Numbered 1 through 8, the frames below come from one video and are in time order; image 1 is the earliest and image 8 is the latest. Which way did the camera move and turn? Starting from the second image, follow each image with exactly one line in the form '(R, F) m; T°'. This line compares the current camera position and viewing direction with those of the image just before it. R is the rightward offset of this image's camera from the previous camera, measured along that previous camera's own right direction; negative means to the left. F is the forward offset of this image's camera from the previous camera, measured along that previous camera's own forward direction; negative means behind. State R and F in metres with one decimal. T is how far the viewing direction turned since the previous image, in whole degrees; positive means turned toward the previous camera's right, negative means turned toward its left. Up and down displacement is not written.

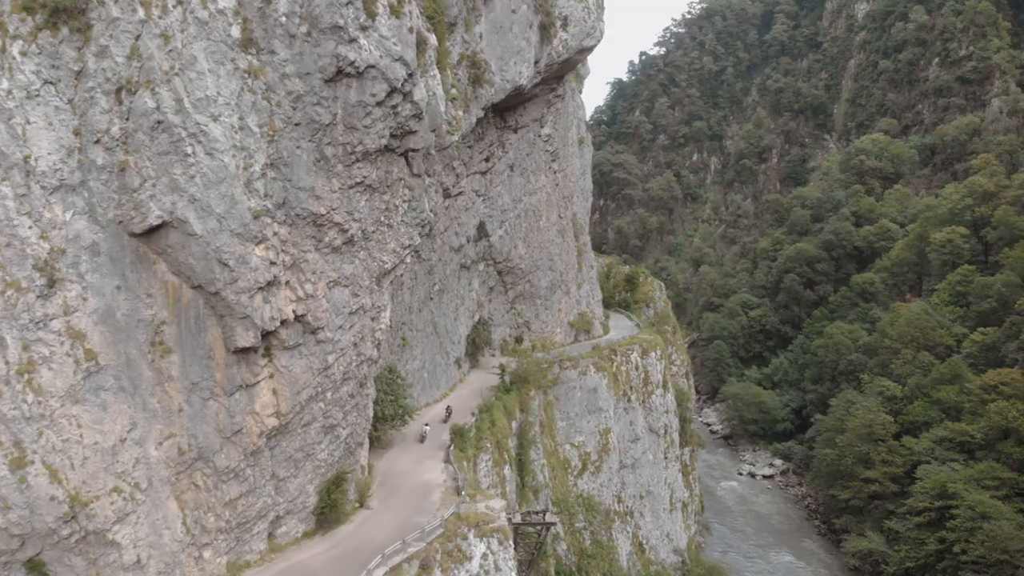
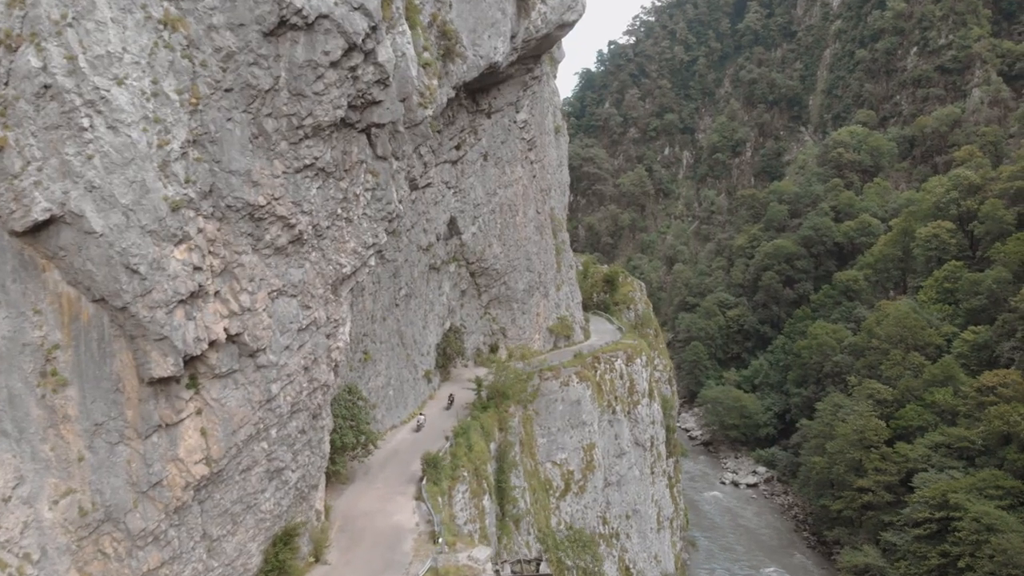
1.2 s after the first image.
(-0.5, +2.9) m; +3°
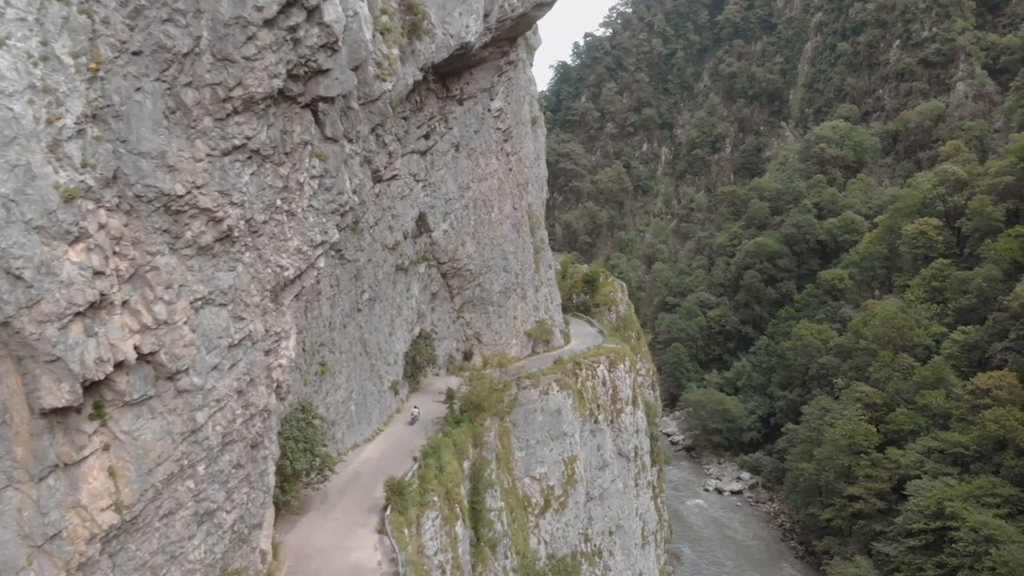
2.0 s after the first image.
(0.0, +1.9) m; +2°
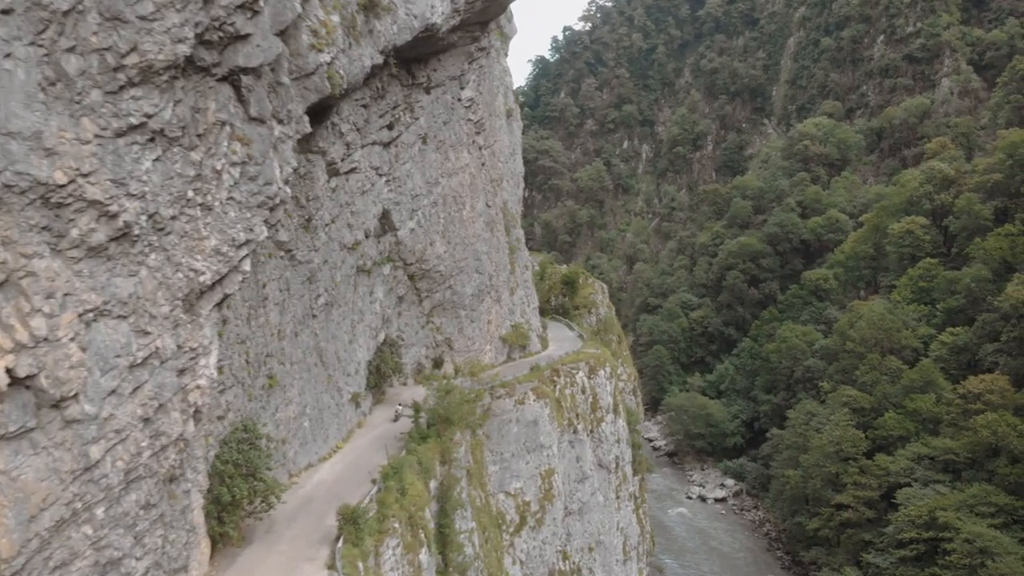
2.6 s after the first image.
(+0.3, +1.5) m; +1°
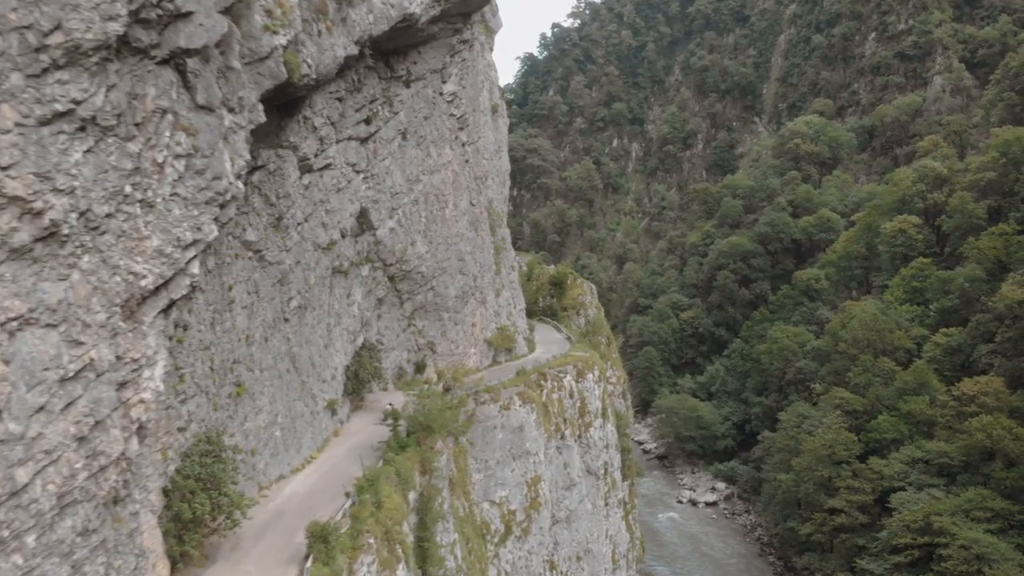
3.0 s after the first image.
(+0.2, +0.8) m; +1°
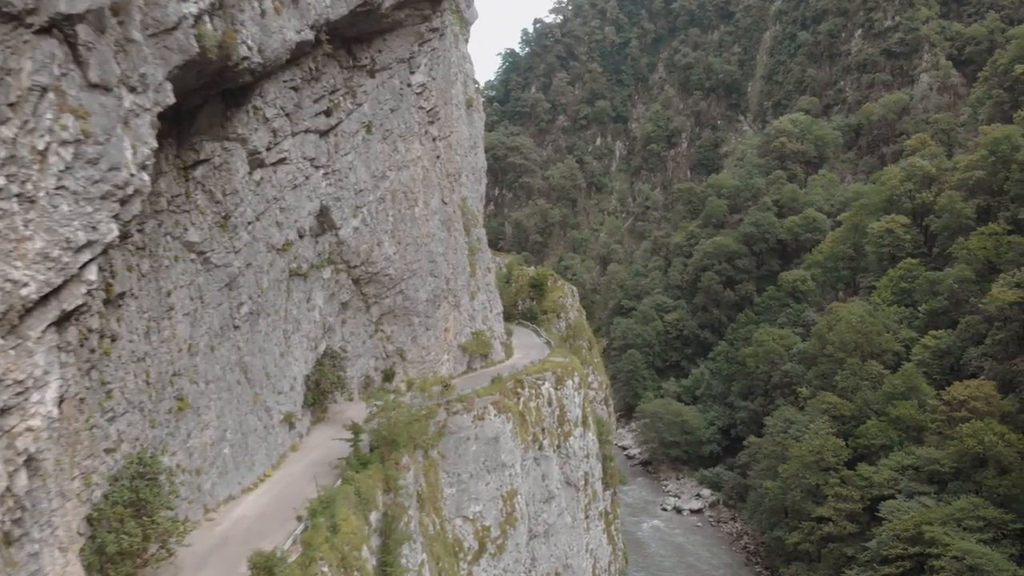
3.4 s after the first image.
(+0.4, +1.1) m; +1°
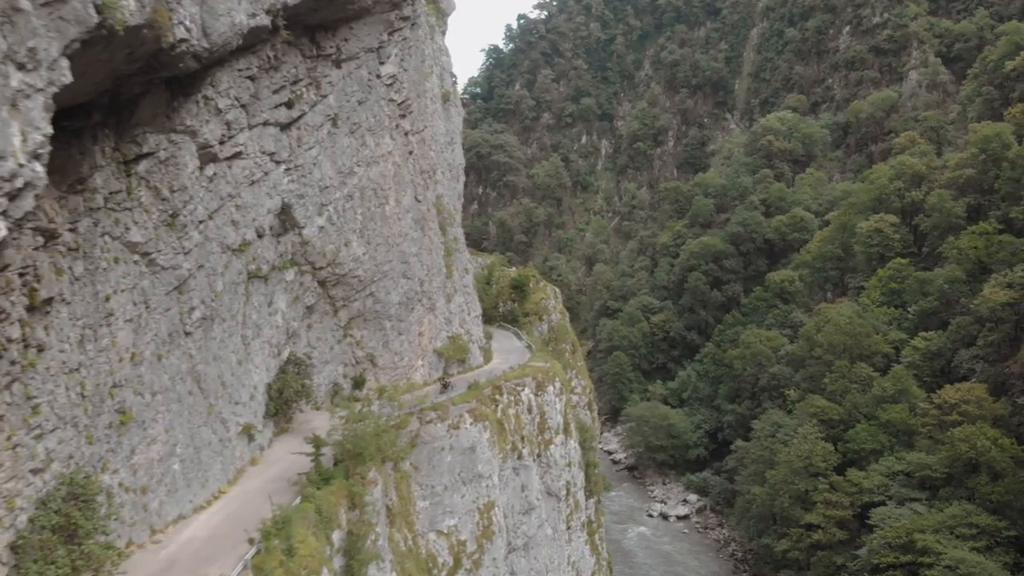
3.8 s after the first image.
(+0.3, +0.9) m; +1°
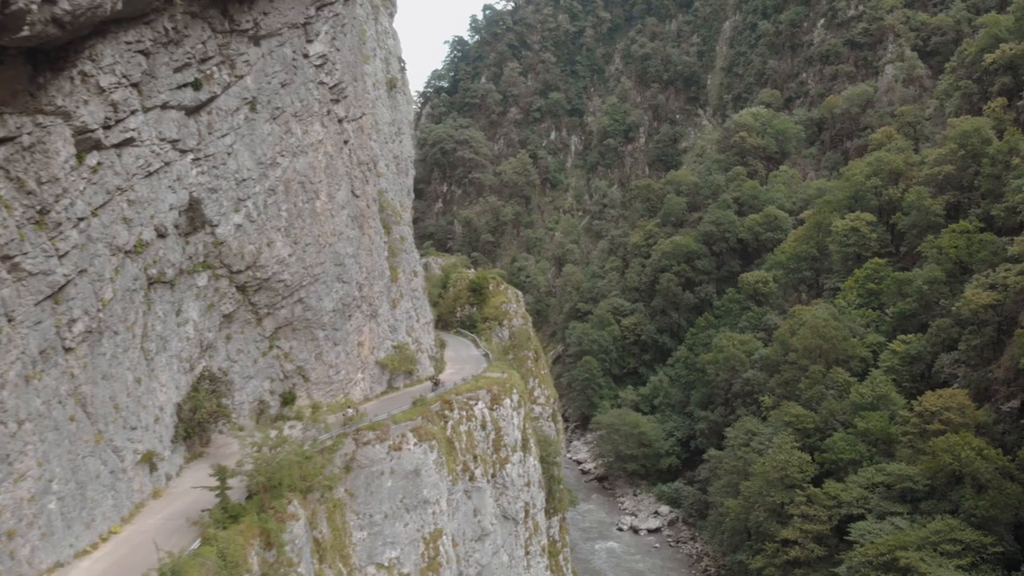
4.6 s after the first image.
(+0.7, +1.8) m; +2°
